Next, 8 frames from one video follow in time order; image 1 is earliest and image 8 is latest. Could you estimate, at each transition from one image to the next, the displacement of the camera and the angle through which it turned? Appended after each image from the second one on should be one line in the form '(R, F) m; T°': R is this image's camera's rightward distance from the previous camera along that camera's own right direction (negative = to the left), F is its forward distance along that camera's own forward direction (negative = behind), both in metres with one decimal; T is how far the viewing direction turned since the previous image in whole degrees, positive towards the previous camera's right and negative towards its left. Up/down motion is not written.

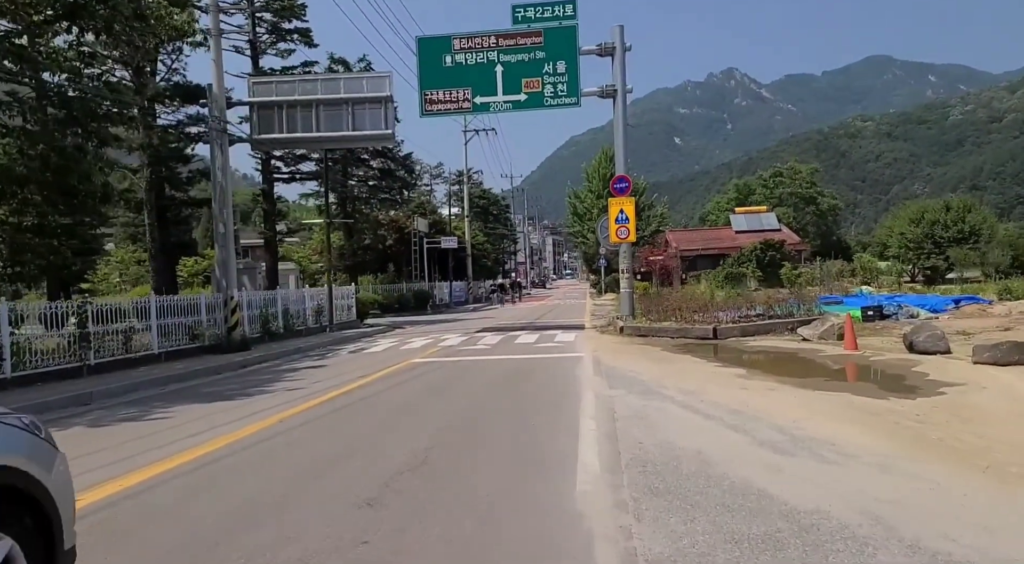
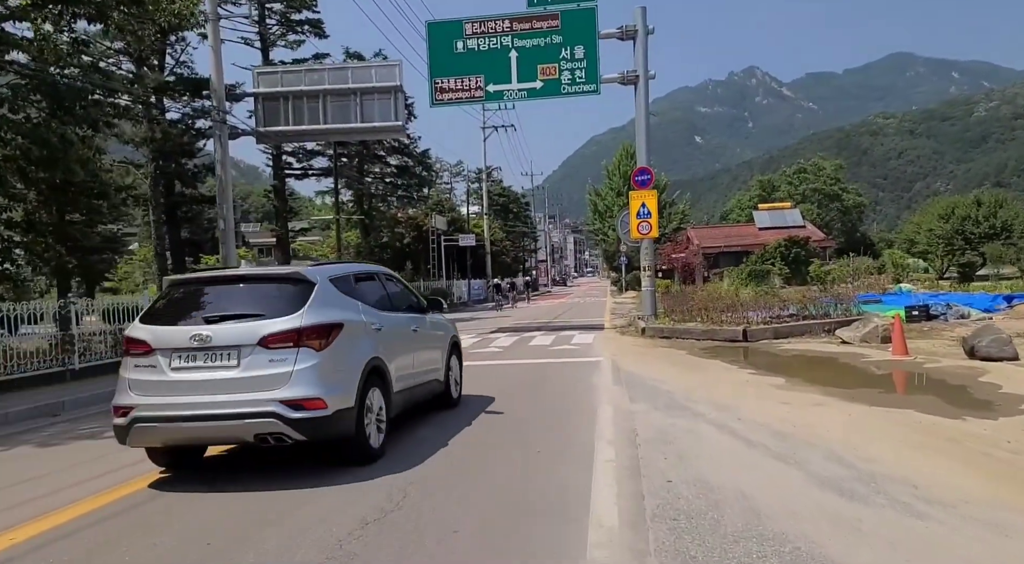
(+0.2, +1.2) m; -2°
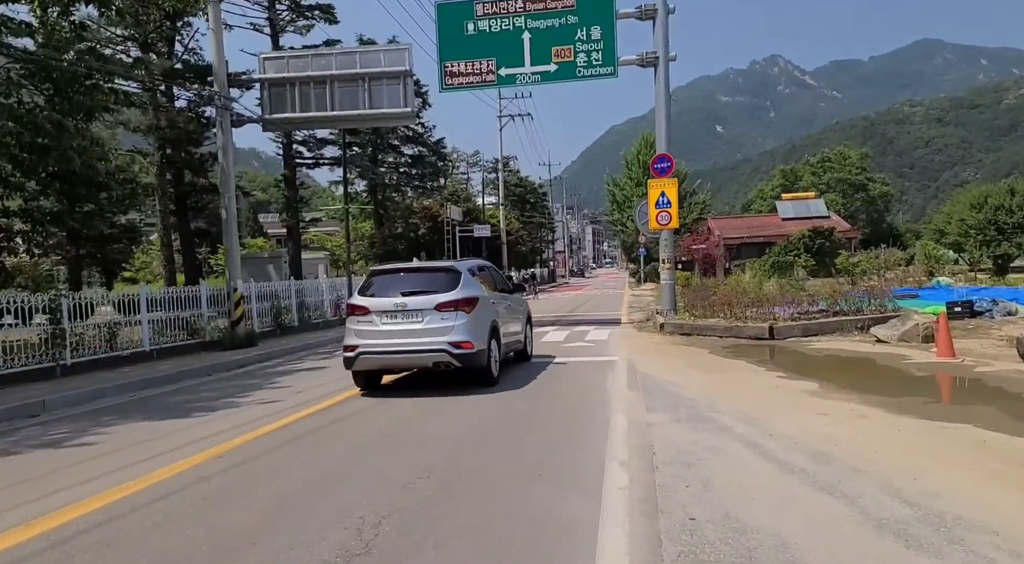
(+0.2, +0.9) m; -1°
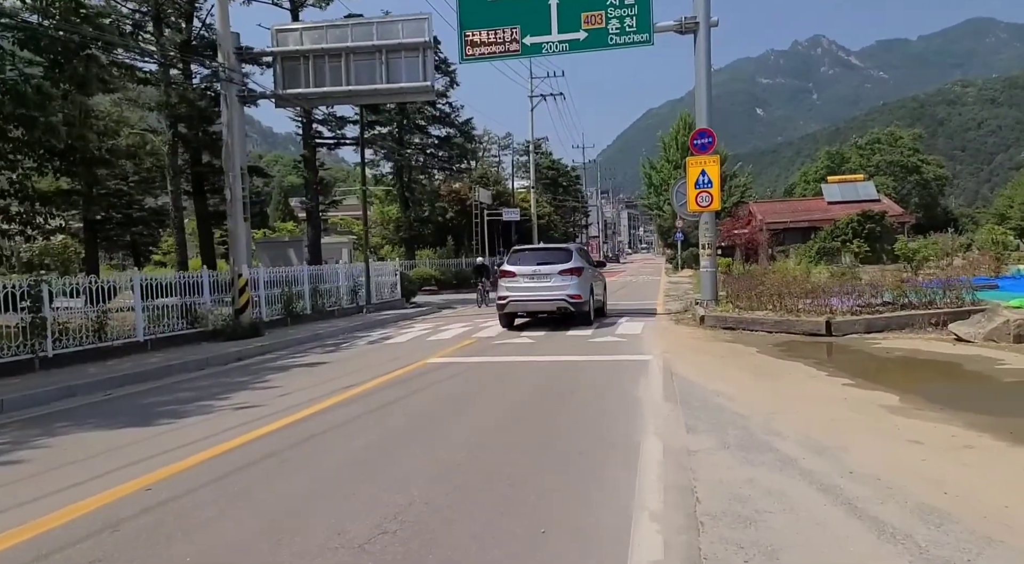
(+0.2, +1.5) m; -3°
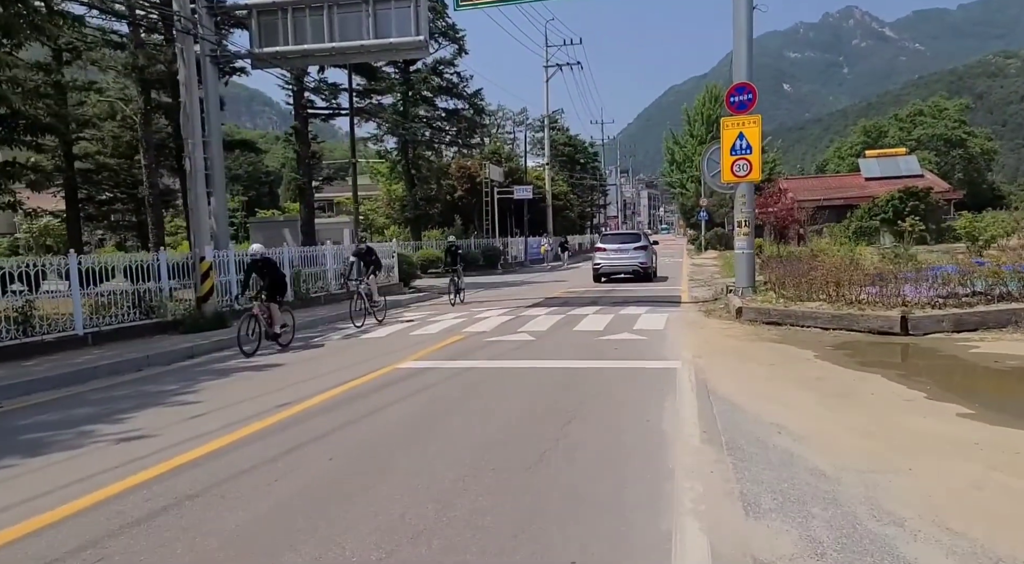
(+0.4, +2.5) m; -2°
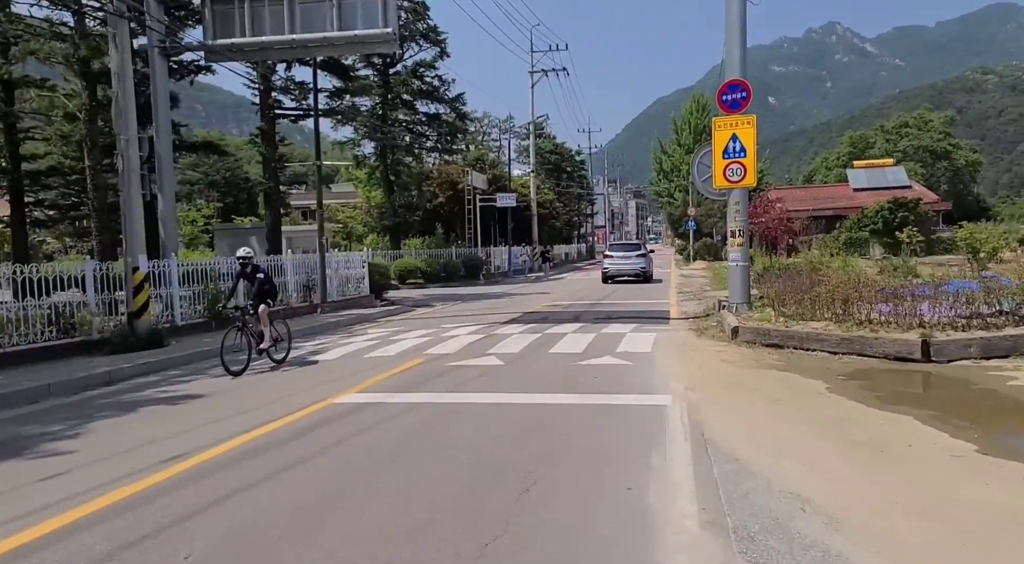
(+0.3, +1.4) m; +1°
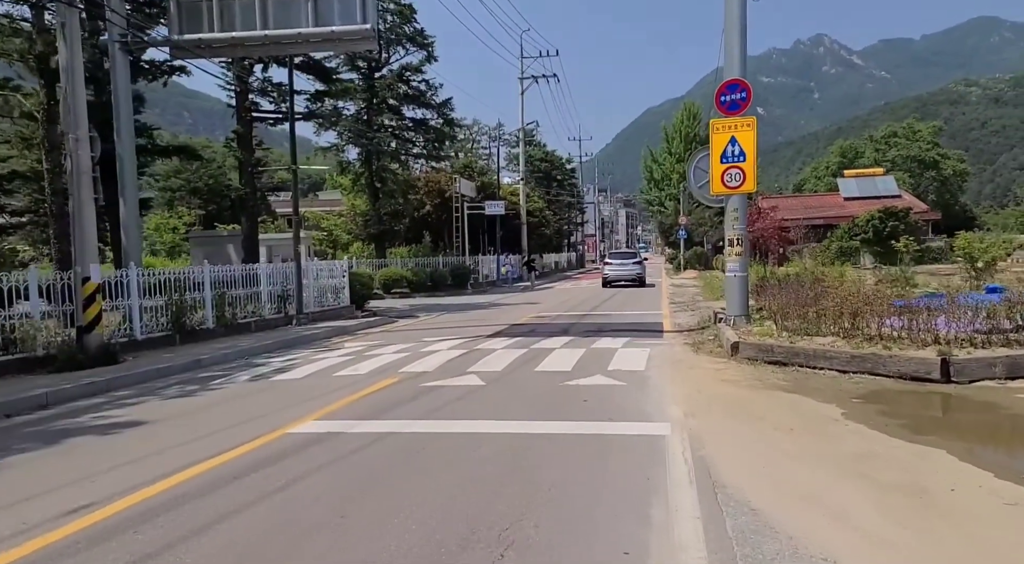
(+0.1, +0.9) m; +1°
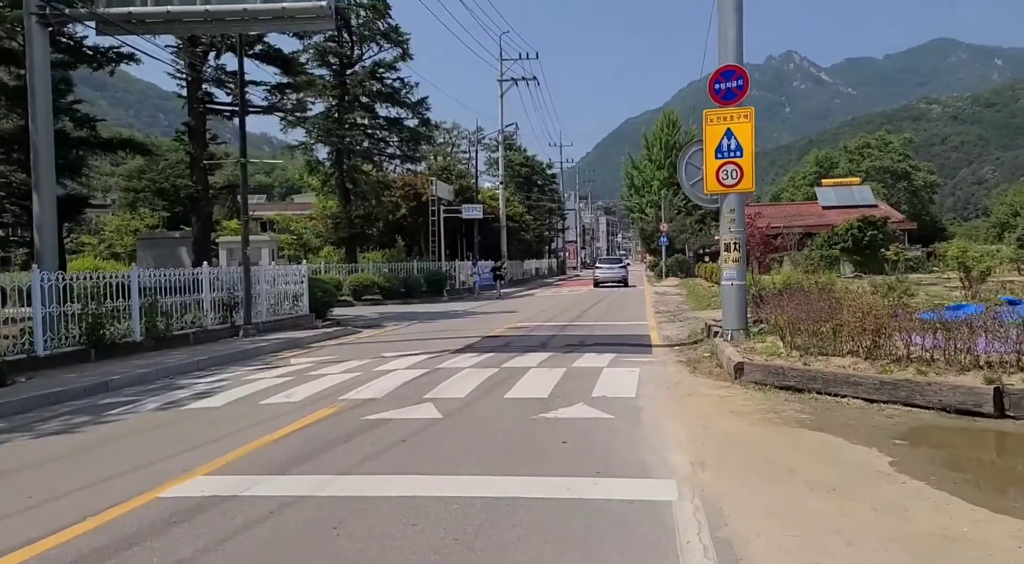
(+0.2, +1.6) m; +2°
